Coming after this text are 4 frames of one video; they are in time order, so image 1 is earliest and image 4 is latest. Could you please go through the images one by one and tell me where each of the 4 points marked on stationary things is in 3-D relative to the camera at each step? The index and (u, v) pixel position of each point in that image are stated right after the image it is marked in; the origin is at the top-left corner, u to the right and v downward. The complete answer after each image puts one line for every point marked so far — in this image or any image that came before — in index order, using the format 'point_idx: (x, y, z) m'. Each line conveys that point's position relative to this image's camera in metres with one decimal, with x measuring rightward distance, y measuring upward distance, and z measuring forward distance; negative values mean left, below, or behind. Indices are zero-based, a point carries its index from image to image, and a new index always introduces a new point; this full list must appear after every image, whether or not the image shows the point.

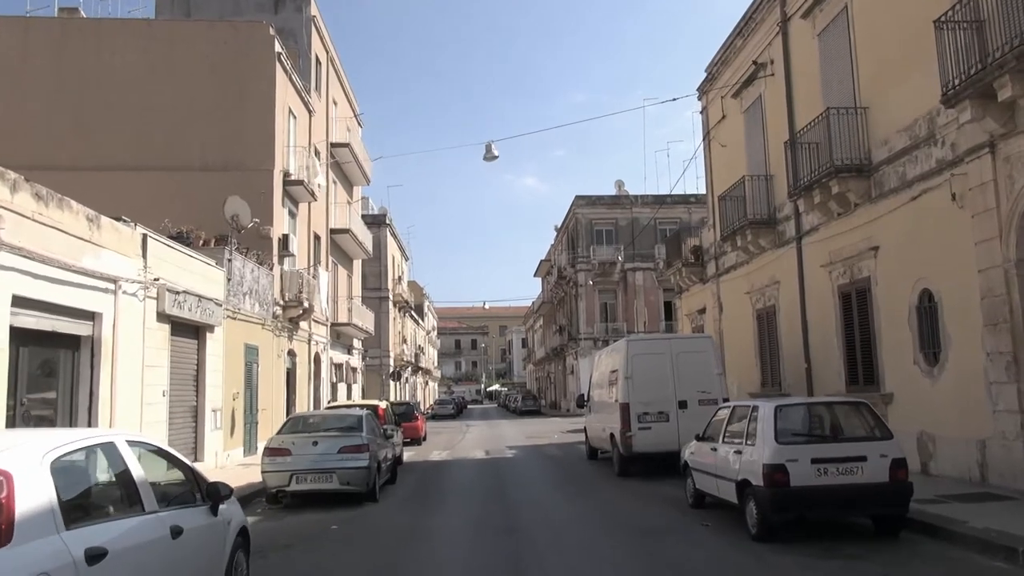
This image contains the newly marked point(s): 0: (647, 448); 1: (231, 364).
0: (+2.4, -2.8, +13.6) m
1: (-6.4, -1.7, +17.8) m
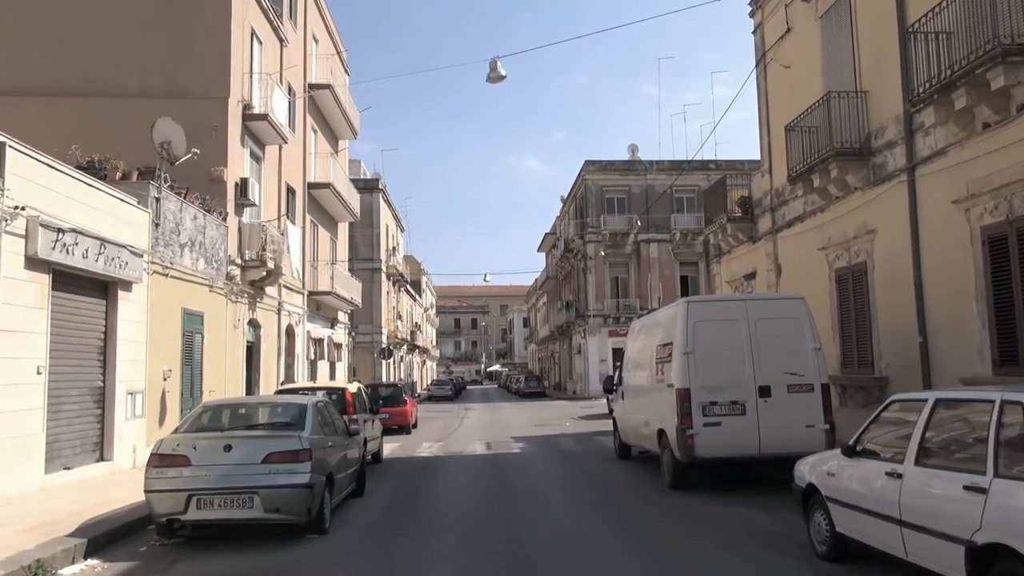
0: (+2.5, -2.1, +9.7) m
1: (-6.3, -0.8, +13.9) m
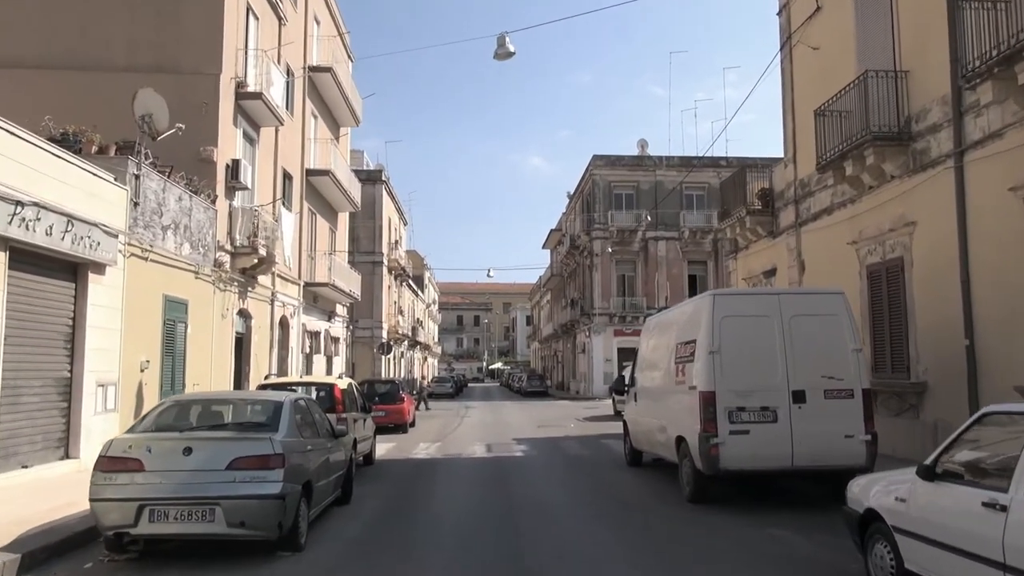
0: (+2.6, -2.0, +8.7) m
1: (-6.2, -0.6, +12.9) m
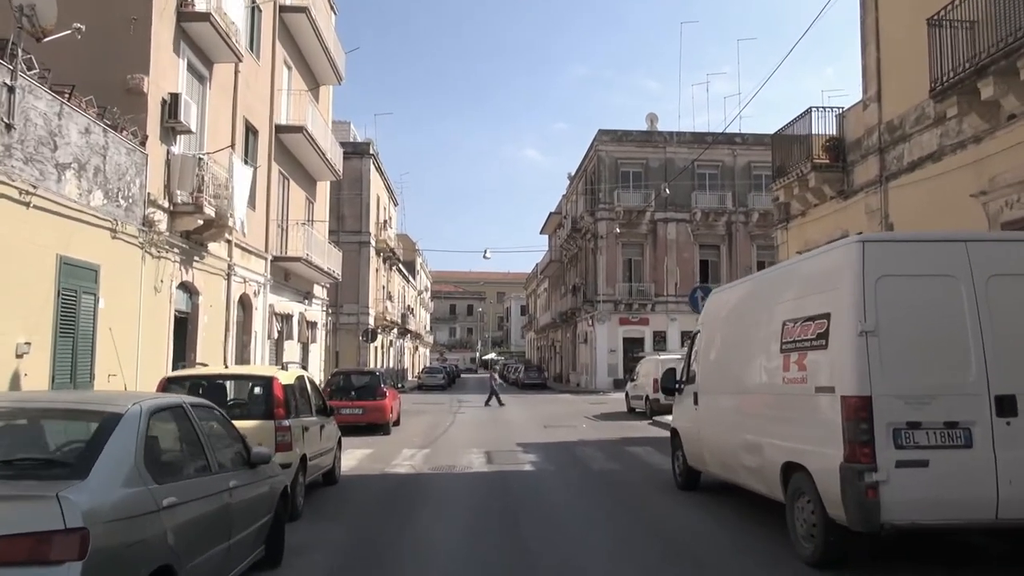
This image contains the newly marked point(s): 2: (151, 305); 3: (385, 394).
0: (+2.7, -1.6, +5.3) m
1: (-6.0, 0.0, +9.4) m
2: (-6.2, -0.3, +13.4) m
3: (-2.8, -2.3, +17.0) m
